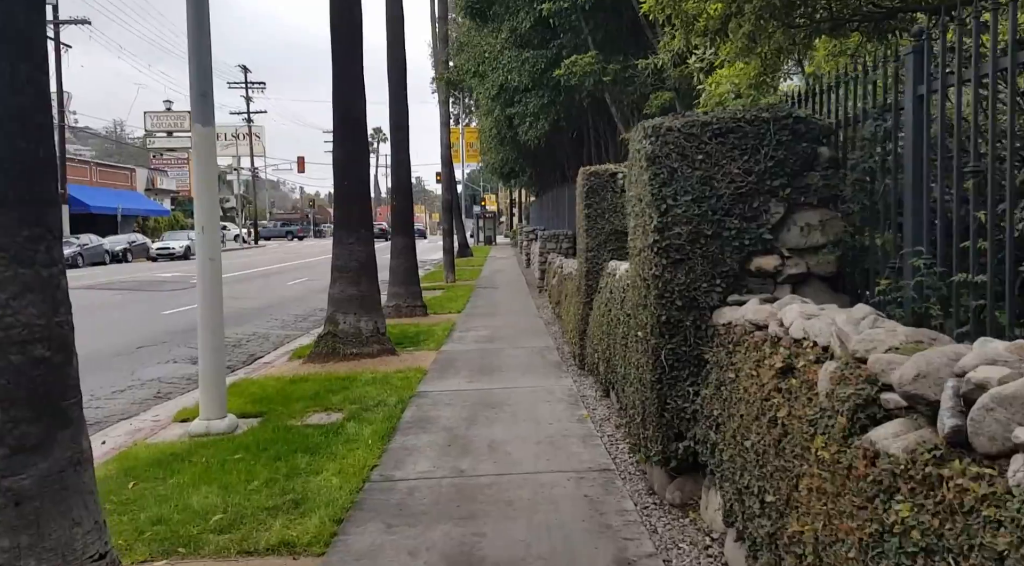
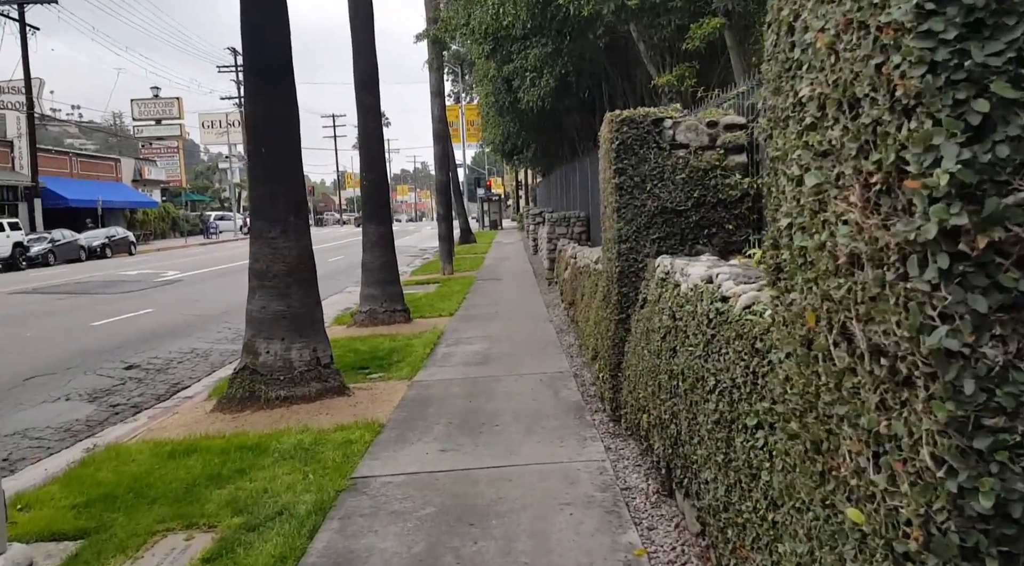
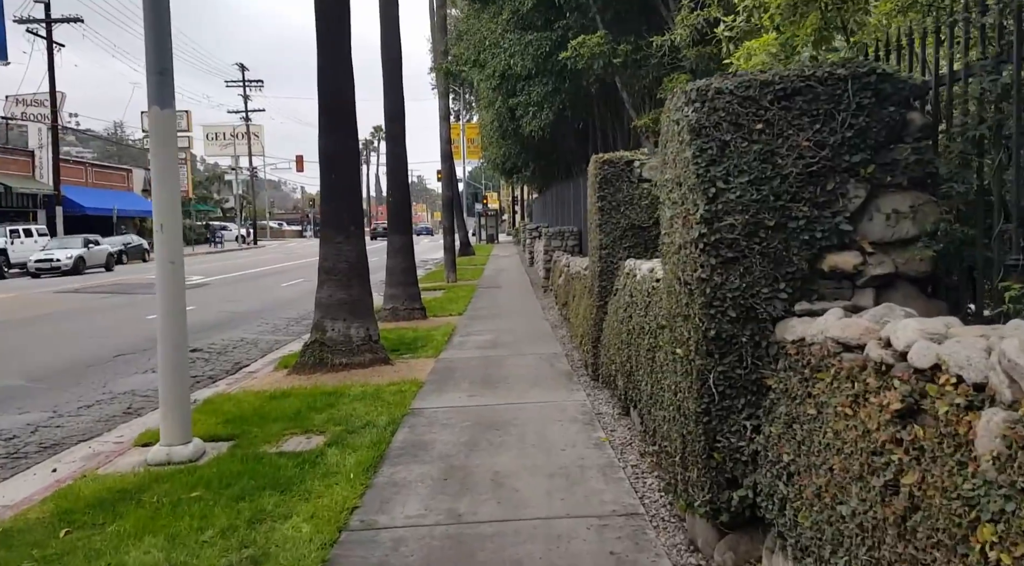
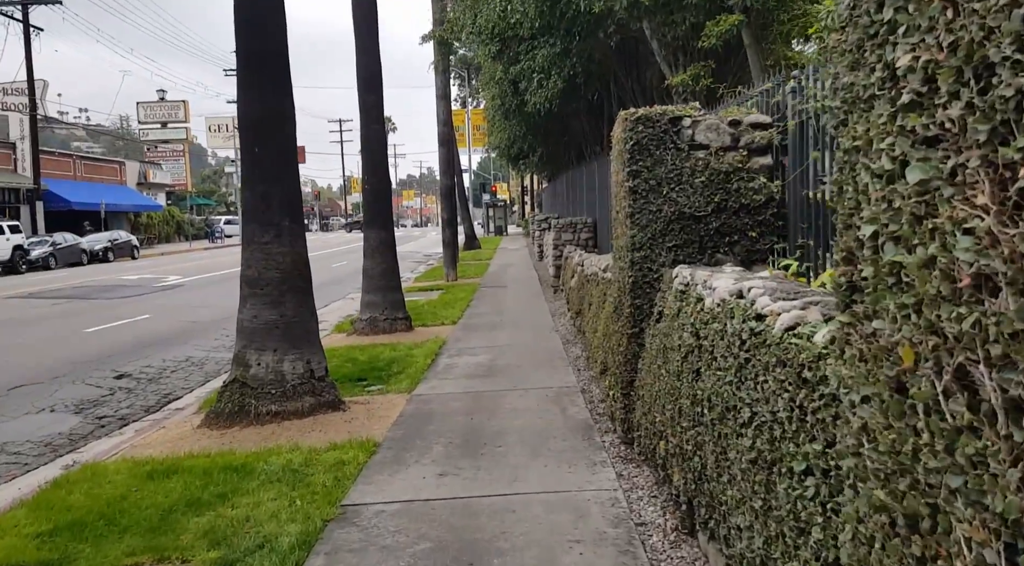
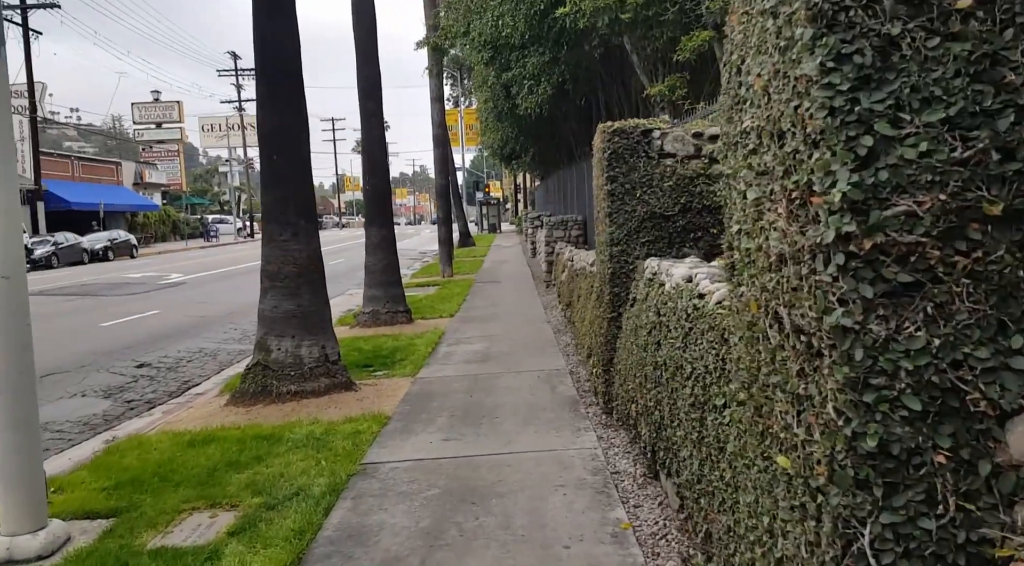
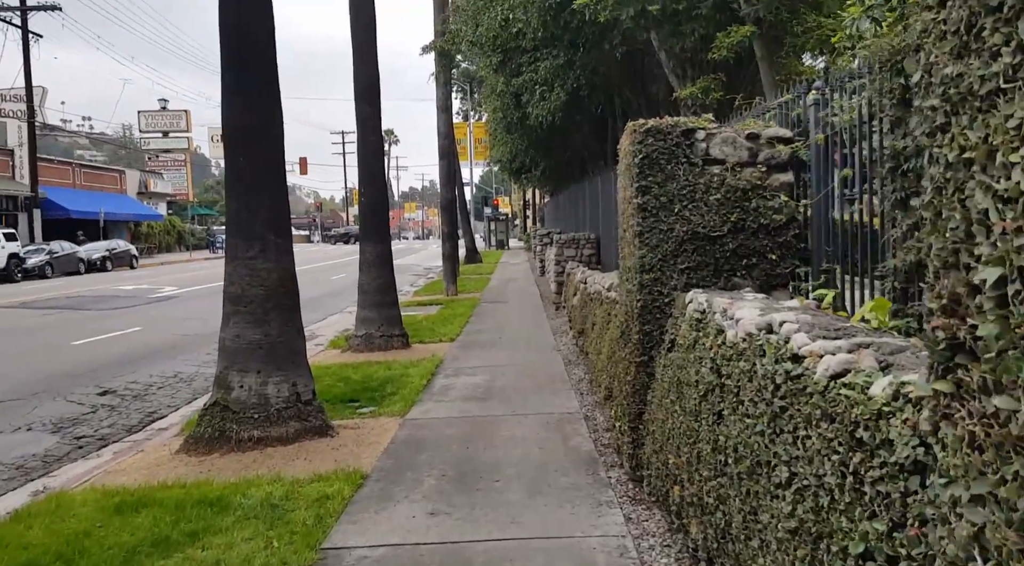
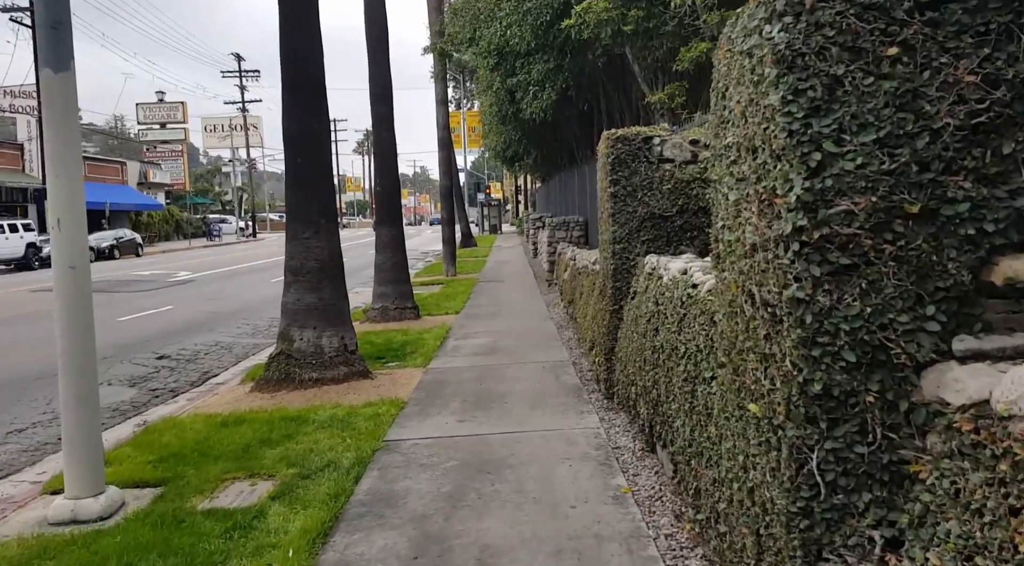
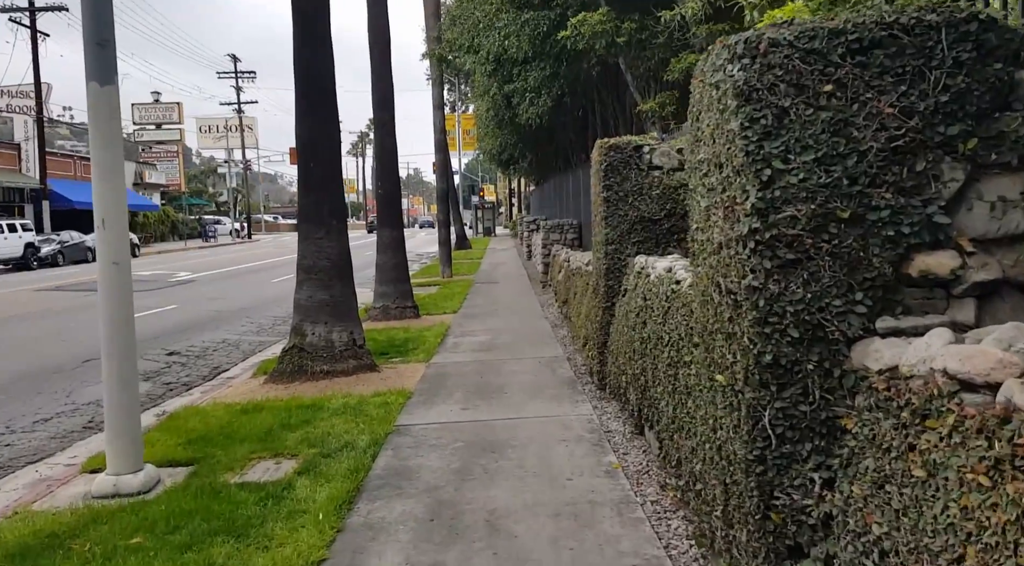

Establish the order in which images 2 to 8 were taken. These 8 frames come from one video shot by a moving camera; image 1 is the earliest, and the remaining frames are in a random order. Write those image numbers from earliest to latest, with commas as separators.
3, 8, 7, 5, 2, 4, 6
